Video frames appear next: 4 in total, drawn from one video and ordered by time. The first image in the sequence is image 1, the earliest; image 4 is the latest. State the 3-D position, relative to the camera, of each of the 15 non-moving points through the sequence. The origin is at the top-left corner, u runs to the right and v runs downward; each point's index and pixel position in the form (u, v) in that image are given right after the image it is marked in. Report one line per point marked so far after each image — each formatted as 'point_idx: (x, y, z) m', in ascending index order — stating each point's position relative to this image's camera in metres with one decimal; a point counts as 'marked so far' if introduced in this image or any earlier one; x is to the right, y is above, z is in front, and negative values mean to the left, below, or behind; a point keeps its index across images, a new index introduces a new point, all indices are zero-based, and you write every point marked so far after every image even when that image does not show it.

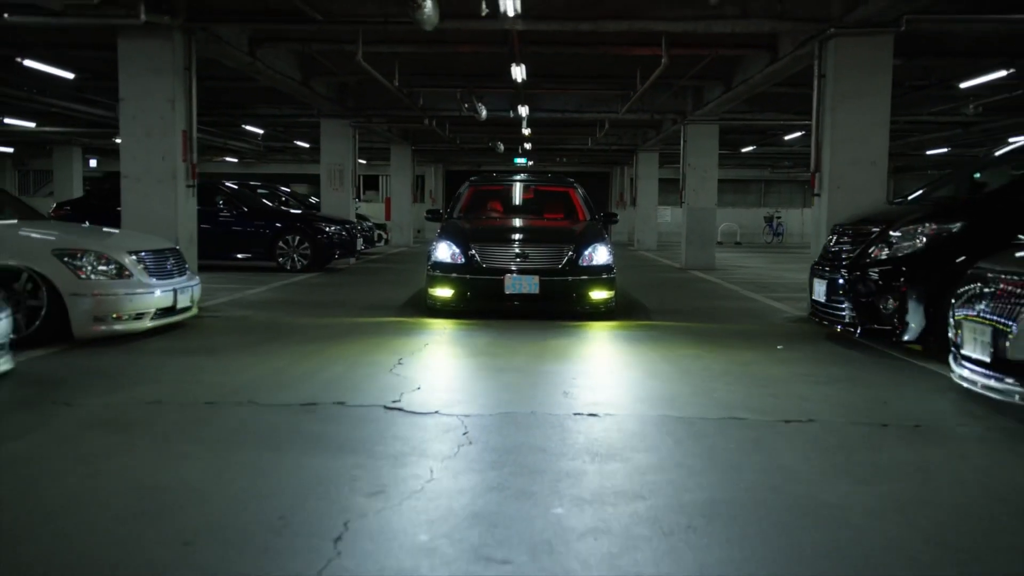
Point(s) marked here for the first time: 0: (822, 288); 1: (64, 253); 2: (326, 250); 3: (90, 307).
0: (+3.0, 0.0, +8.4) m
1: (-3.8, +0.3, +7.5) m
2: (-3.5, +0.7, +16.4) m
3: (-3.6, -0.2, +7.5) m
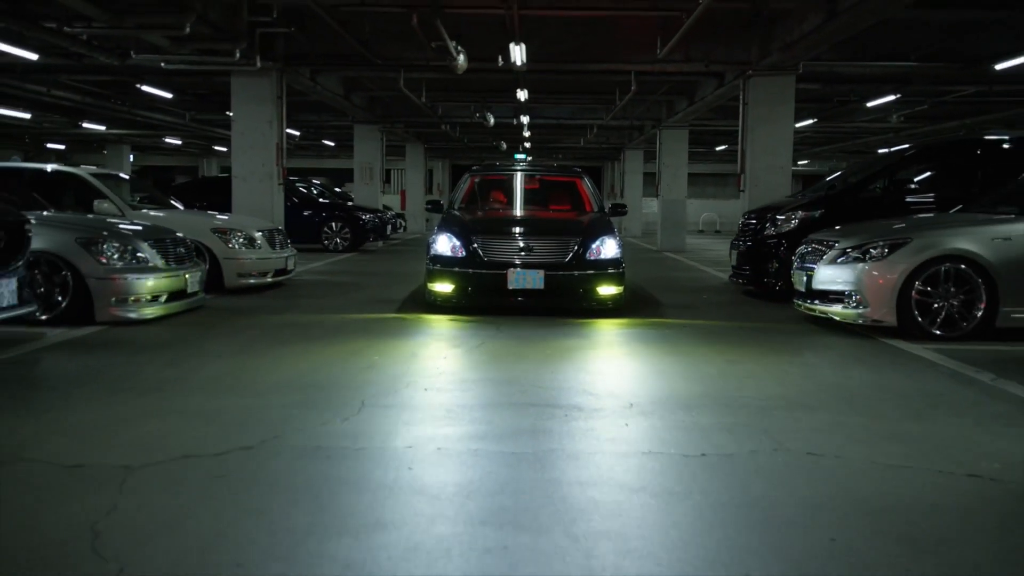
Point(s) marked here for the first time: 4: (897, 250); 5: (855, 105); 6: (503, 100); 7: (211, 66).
0: (+3.1, +0.4, +12.0) m
1: (-3.7, +0.7, +11.0) m
2: (-3.4, +1.2, +19.9) m
3: (-3.5, +0.3, +11.1) m
4: (+3.5, +0.3, +8.0) m
5: (+7.1, +3.8, +18.1) m
6: (-0.2, +4.1, +18.8) m
7: (-4.2, +3.1, +12.3) m
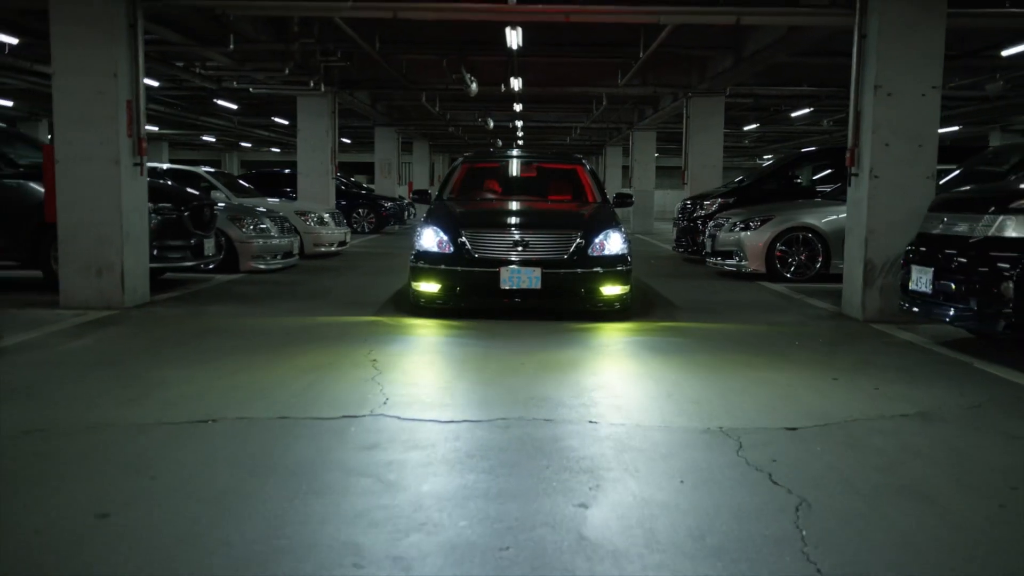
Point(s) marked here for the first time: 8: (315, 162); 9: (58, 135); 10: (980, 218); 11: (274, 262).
0: (+3.1, +1.0, +16.2) m
1: (-3.7, +1.3, +15.1) m
2: (-3.5, +1.9, +24.0) m
3: (-3.5, +0.8, +15.2) m
4: (+3.5, +0.9, +12.2) m
5: (+7.0, +4.4, +22.3) m
6: (-0.3, +4.8, +22.9) m
7: (-4.2, +3.7, +16.4) m
8: (-4.0, +2.5, +17.5) m
9: (-4.3, +1.5, +8.3) m
10: (+3.0, +0.5, +5.6) m
11: (-3.5, +0.4, +12.7) m
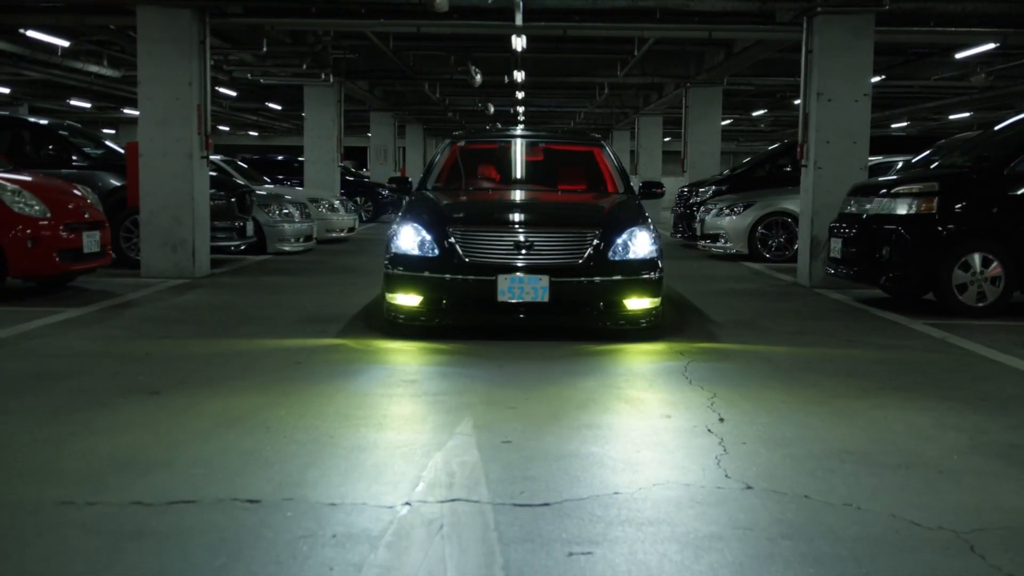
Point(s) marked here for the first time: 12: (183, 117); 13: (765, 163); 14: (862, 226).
0: (+3.2, +1.5, +17.9) m
1: (-3.6, +1.7, +16.9) m
2: (-3.4, +2.5, +25.7) m
3: (-3.4, +1.3, +17.0) m
4: (+3.6, +1.3, +13.9) m
5: (+7.1, +5.0, +24.0) m
6: (-0.2, +5.3, +24.6) m
7: (-4.2, +4.2, +18.1) m
8: (-3.9, +3.0, +19.2) m
9: (-4.2, +1.8, +10.0) m
10: (+3.1, +0.7, +7.4) m
11: (-3.4, +0.8, +14.5) m
12: (-3.8, +2.0, +10.0) m
13: (+4.7, +2.3, +16.6) m
14: (+3.0, +0.5, +7.5) m
